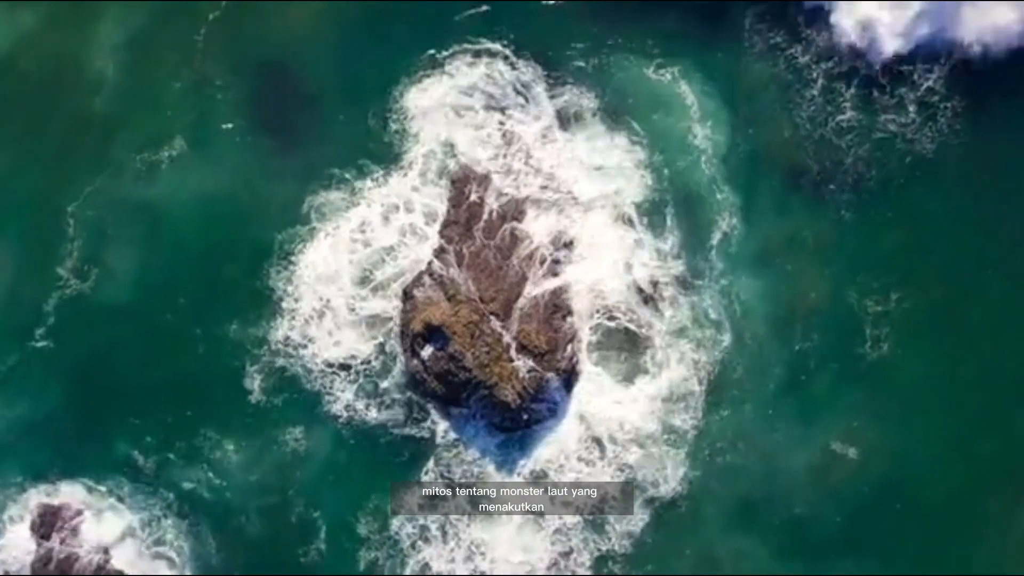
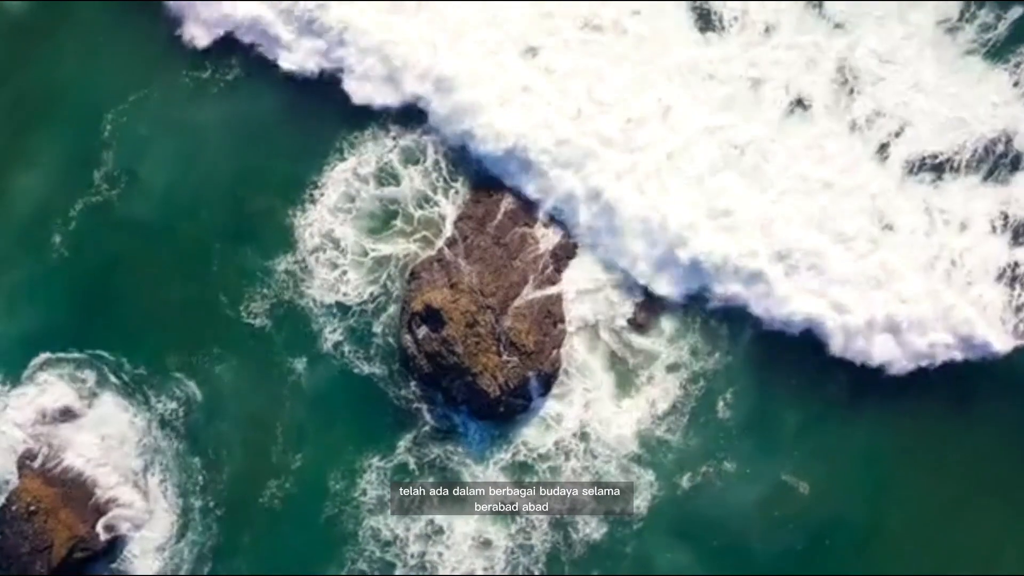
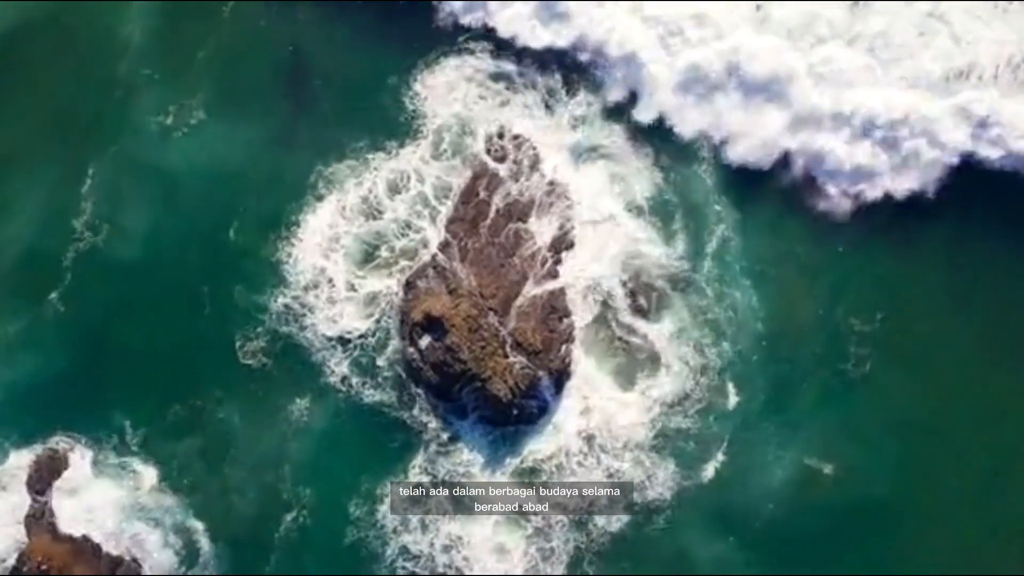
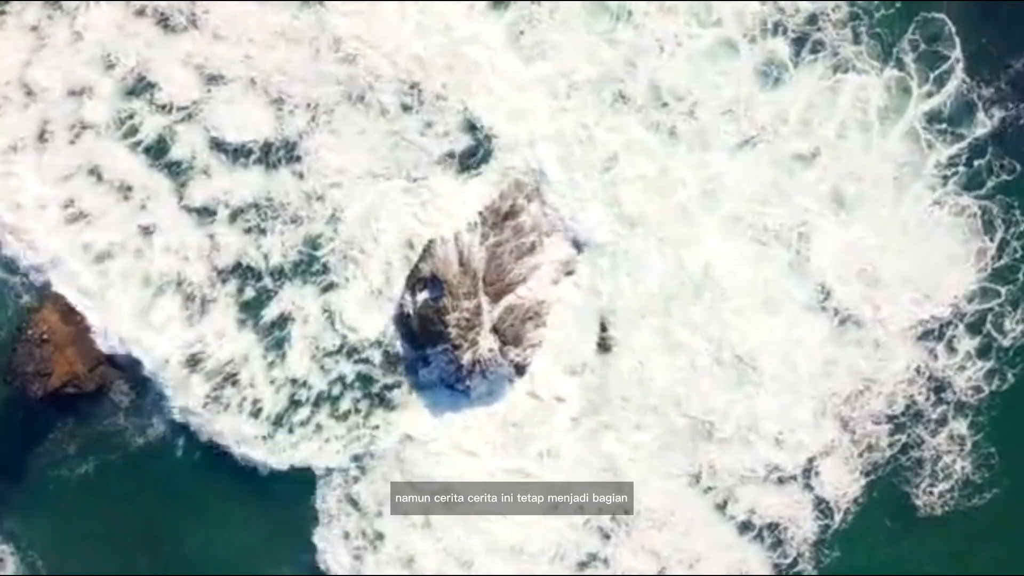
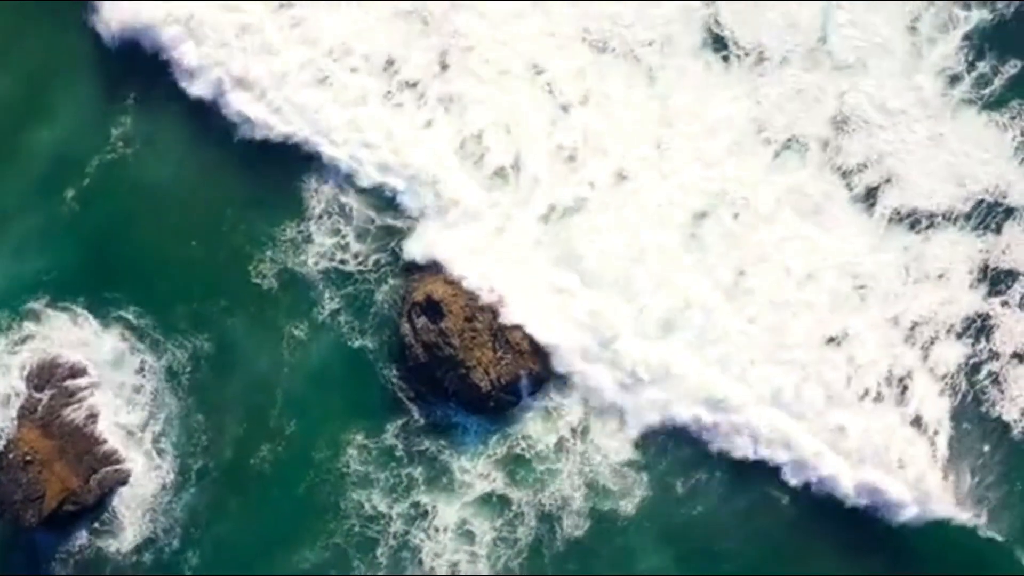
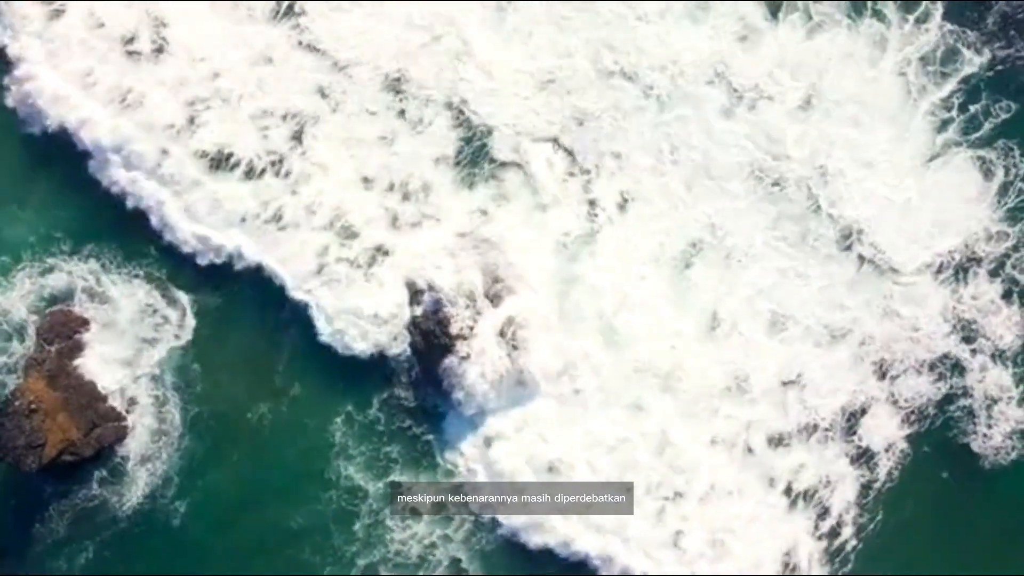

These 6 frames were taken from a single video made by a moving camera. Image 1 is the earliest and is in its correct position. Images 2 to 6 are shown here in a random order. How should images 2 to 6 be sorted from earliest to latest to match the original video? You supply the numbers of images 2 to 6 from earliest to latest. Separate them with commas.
3, 2, 5, 6, 4
